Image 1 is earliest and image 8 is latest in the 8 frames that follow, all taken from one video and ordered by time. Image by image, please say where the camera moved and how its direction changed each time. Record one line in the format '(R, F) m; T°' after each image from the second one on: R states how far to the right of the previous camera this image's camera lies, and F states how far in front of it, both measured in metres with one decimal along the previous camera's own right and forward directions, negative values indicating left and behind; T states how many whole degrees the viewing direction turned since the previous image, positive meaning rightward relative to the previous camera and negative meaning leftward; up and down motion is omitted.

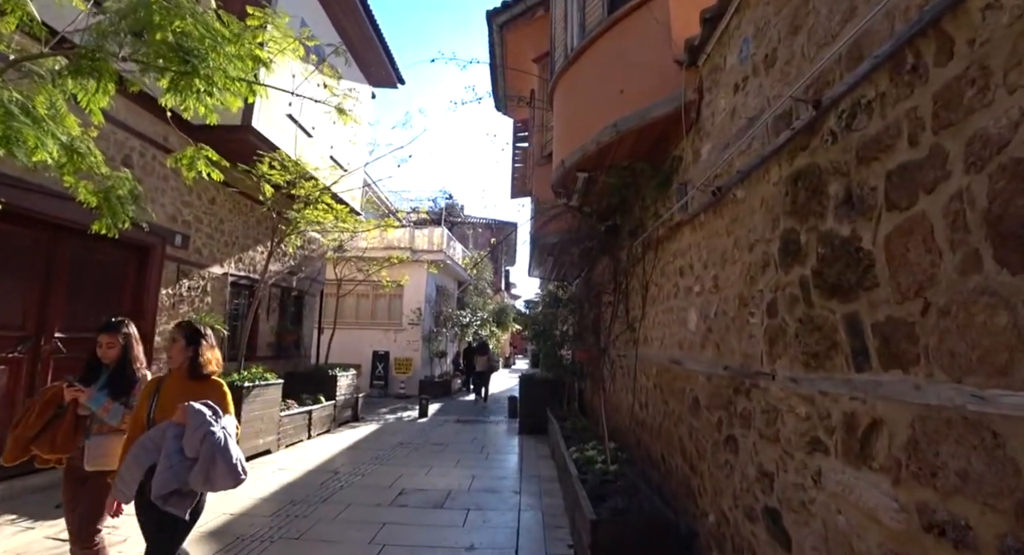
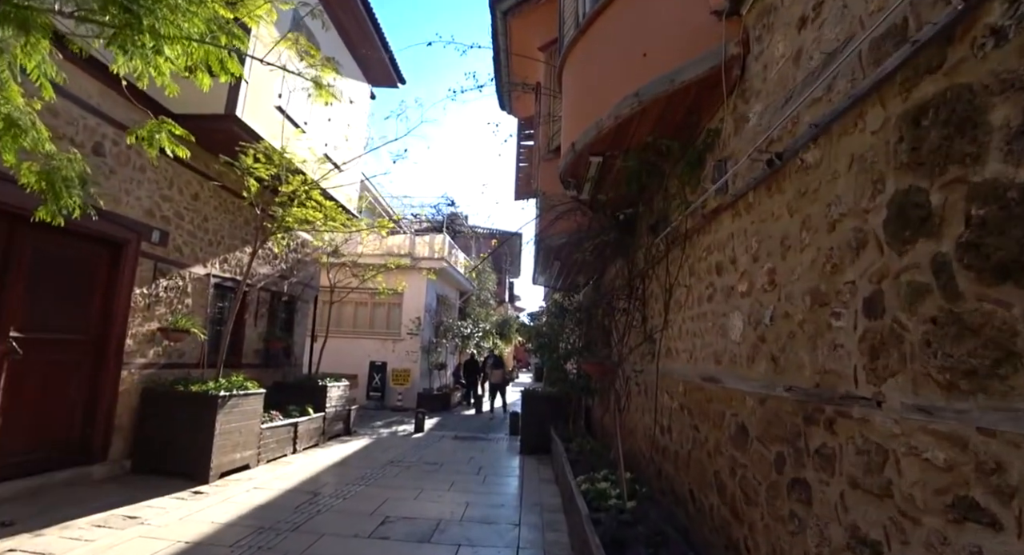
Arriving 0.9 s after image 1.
(0.0, +0.7) m; -1°
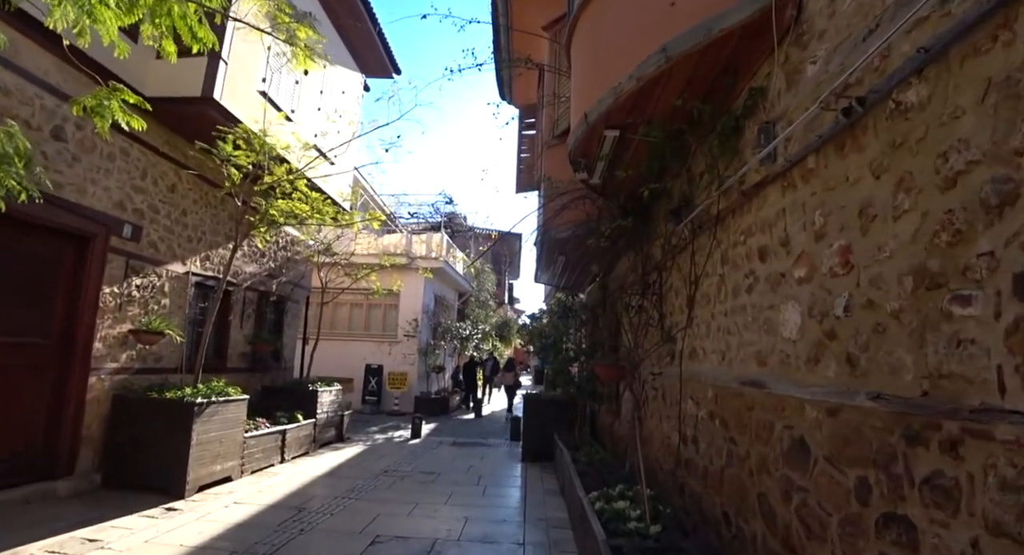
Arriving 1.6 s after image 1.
(0.0, +0.5) m; 0°
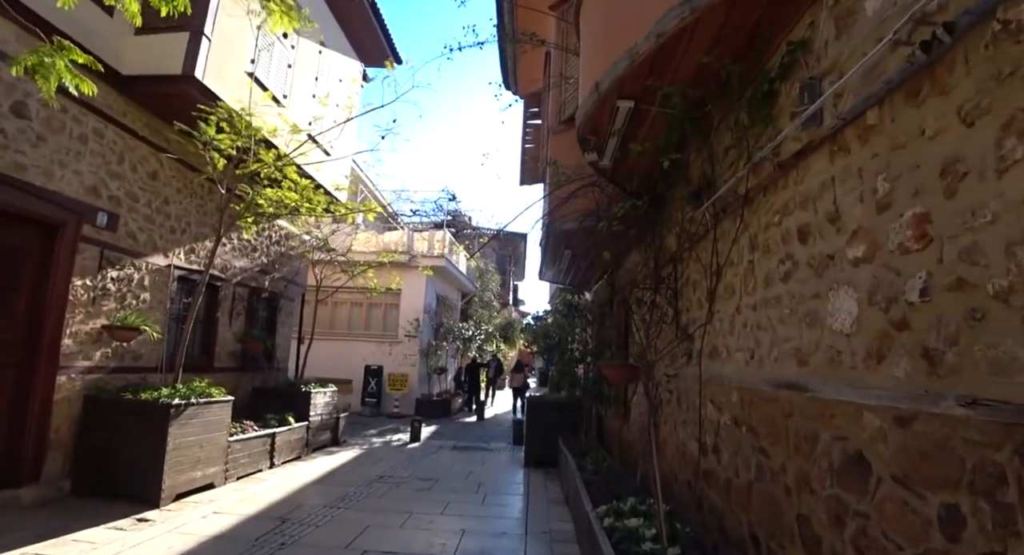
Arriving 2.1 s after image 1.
(0.0, +0.4) m; -1°
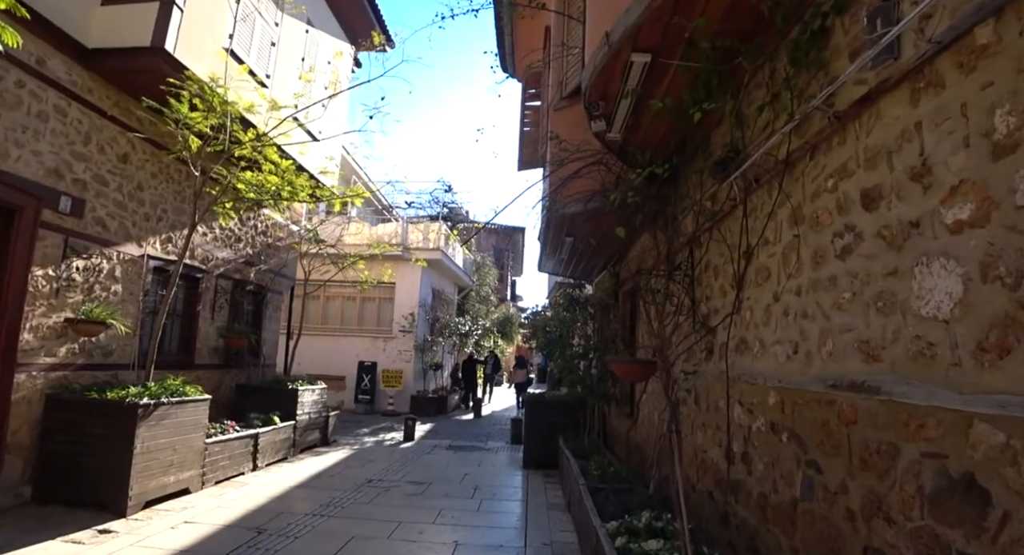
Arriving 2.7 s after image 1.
(0.0, +0.4) m; 0°
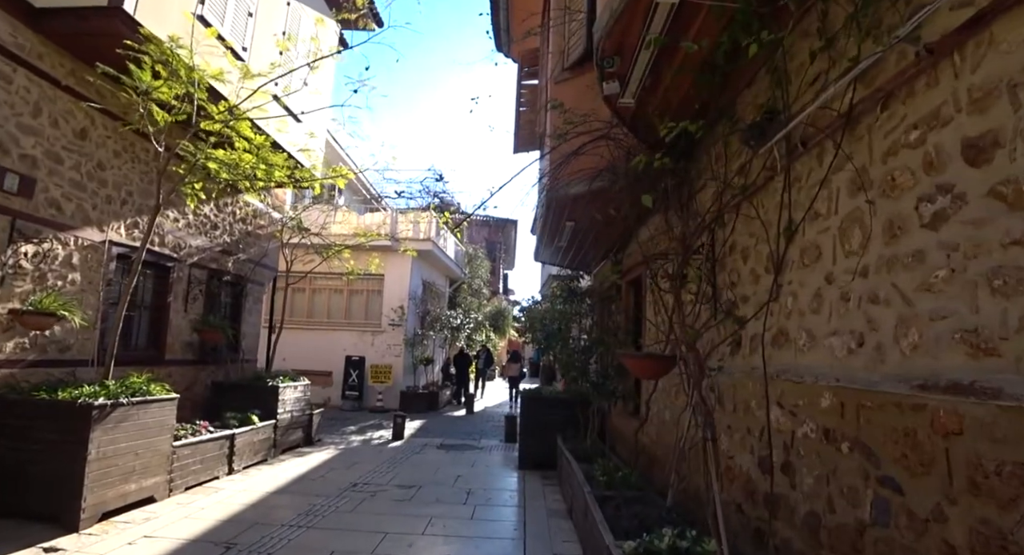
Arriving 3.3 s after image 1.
(-0.1, +0.4) m; +1°
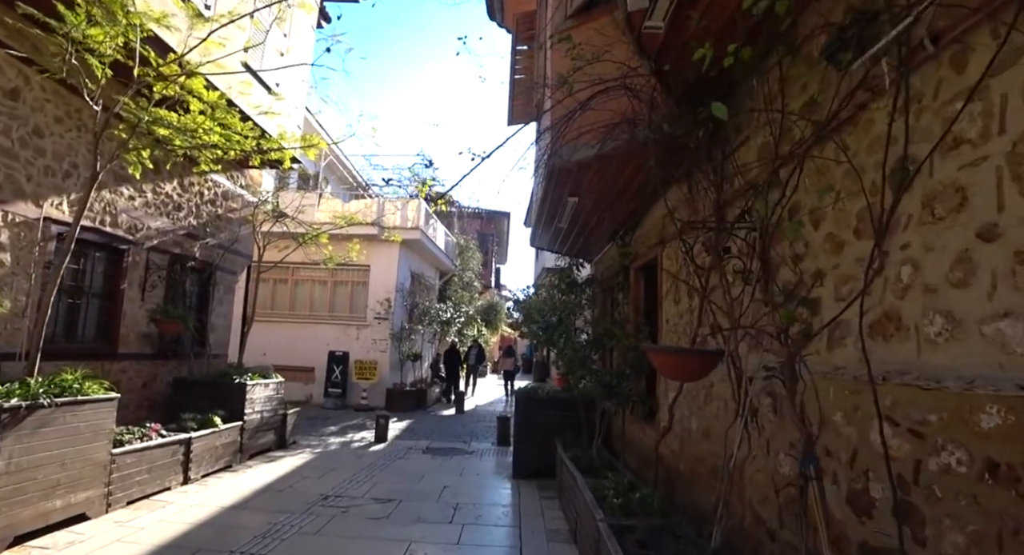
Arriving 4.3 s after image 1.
(0.0, +0.7) m; +1°
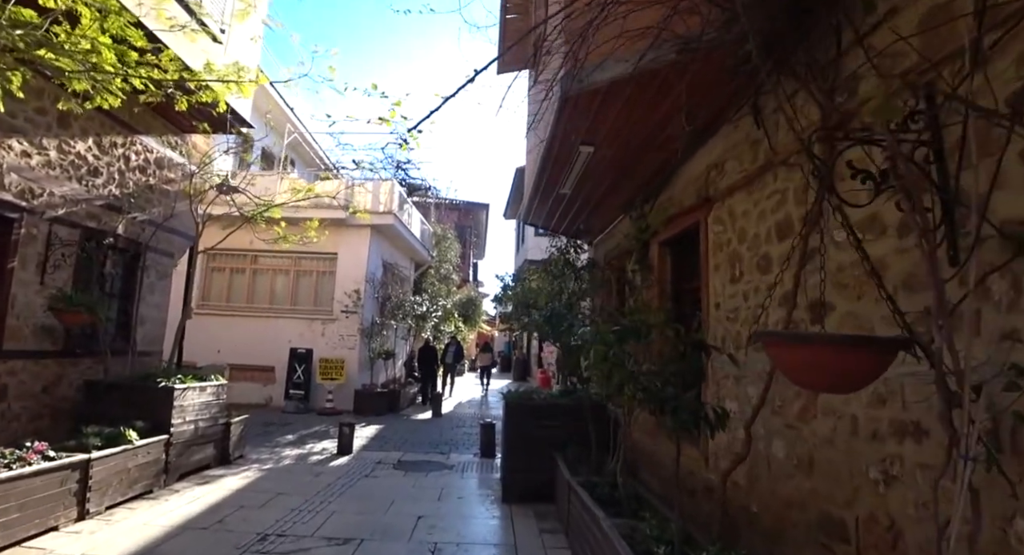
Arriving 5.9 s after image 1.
(-0.1, +1.1) m; +2°
